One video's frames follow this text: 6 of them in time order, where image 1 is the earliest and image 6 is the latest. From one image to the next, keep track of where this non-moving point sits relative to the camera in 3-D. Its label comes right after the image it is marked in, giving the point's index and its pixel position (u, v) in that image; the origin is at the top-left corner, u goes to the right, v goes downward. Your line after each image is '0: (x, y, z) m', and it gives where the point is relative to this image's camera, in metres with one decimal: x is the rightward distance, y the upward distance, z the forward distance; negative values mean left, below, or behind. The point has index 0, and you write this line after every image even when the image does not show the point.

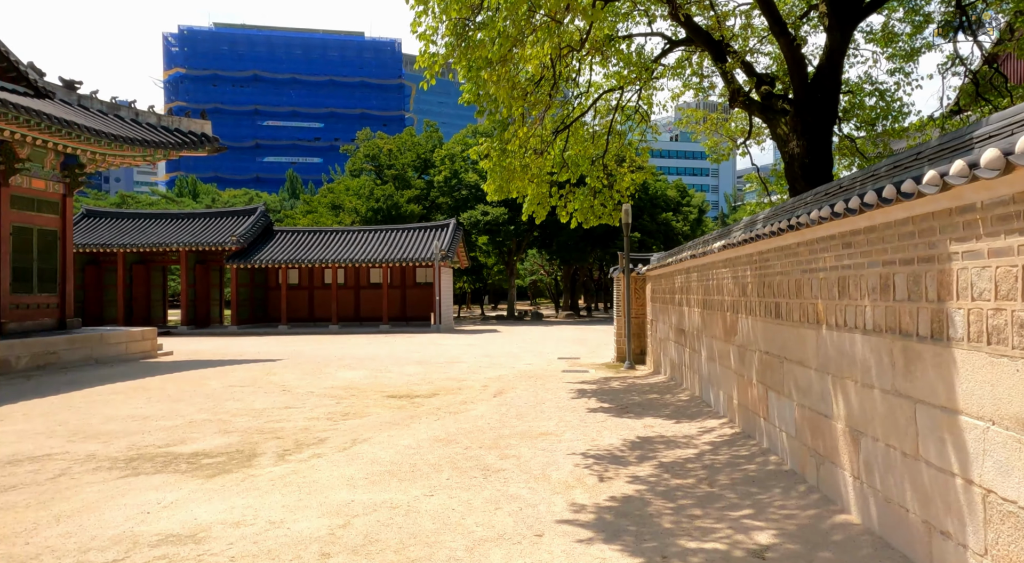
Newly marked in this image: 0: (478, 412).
0: (-0.4, -1.5, +8.5) m
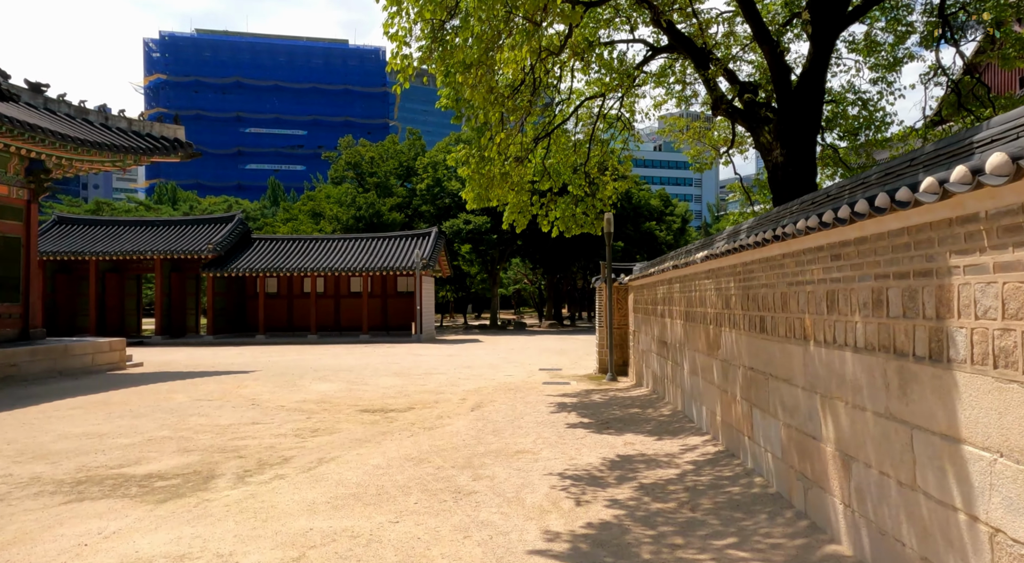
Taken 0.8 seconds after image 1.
0: (-0.7, -1.6, +8.2) m
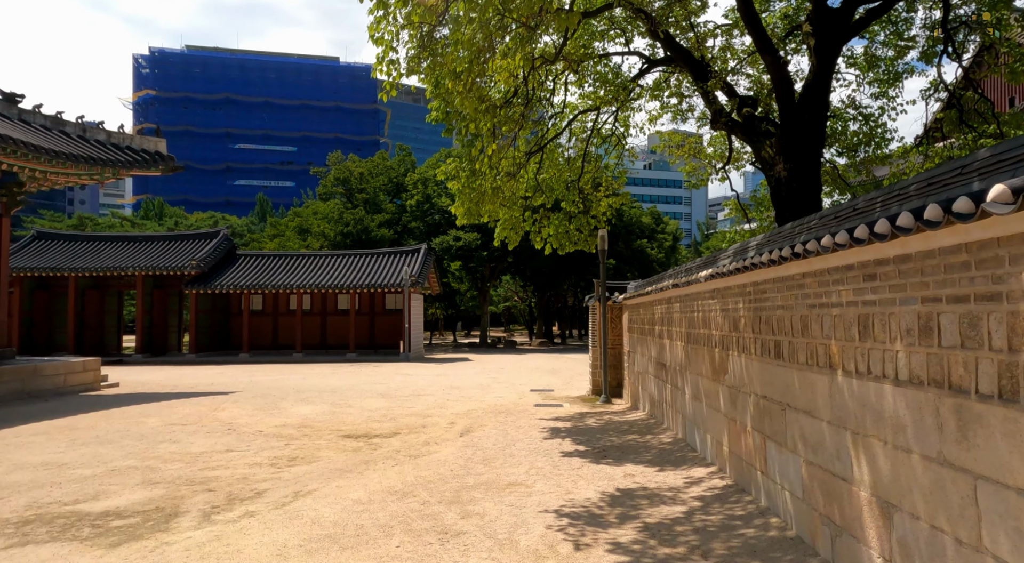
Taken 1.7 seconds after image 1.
0: (-0.7, -1.8, +7.7) m
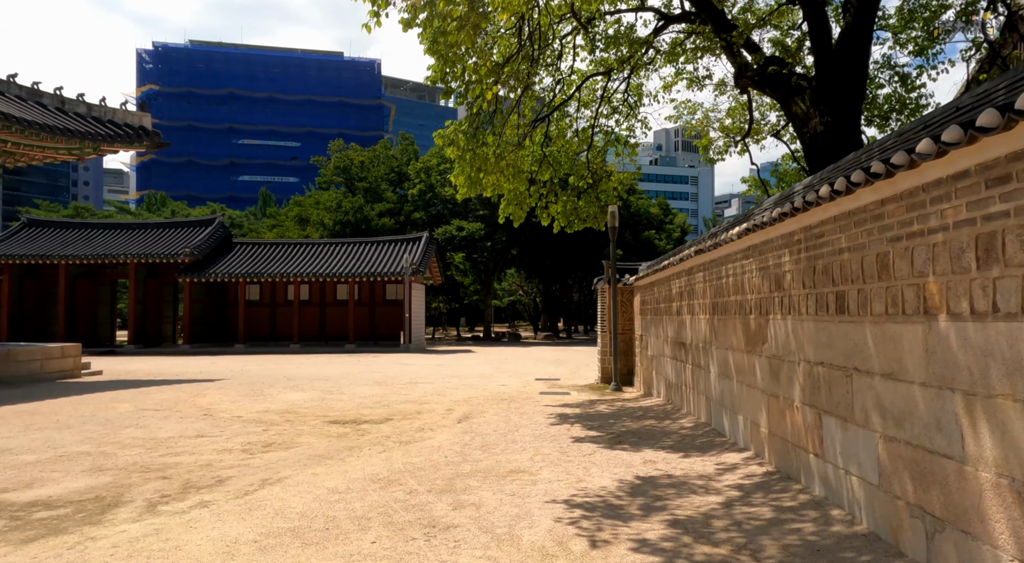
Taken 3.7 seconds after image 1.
0: (-0.7, -1.5, +6.9) m
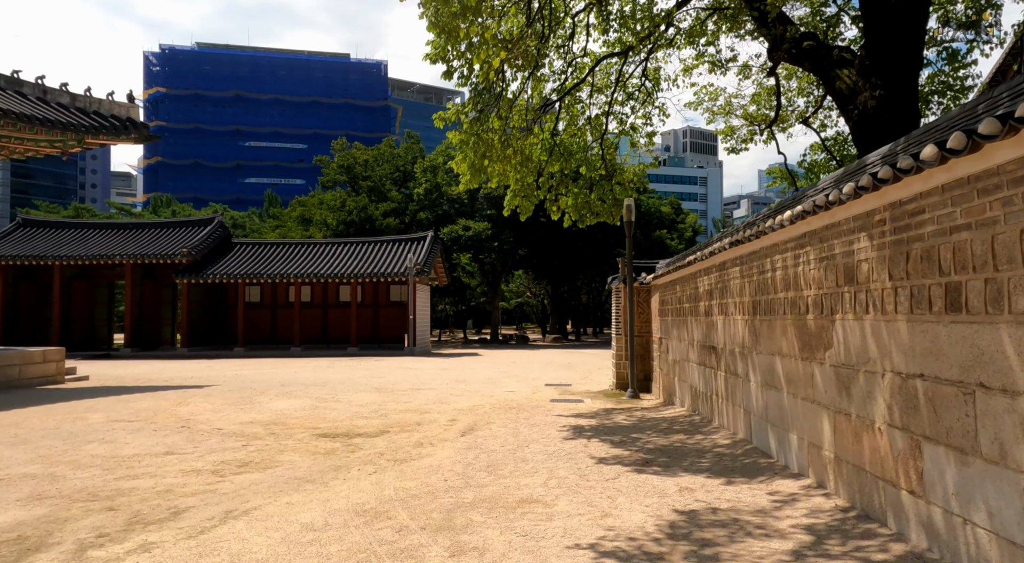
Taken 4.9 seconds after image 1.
0: (-0.6, -1.5, +6.1) m
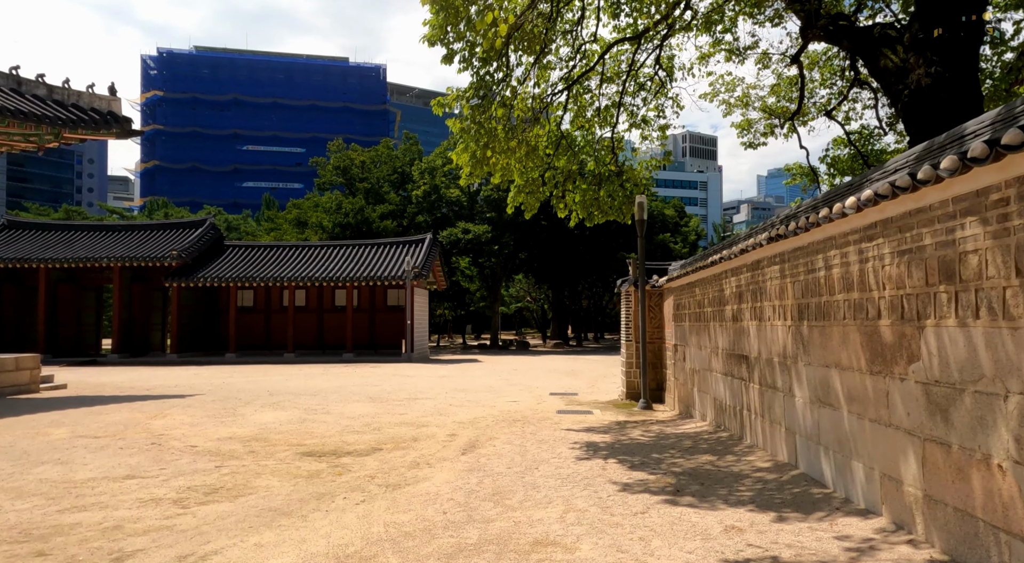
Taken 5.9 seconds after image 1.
0: (-0.6, -1.5, +5.3) m
